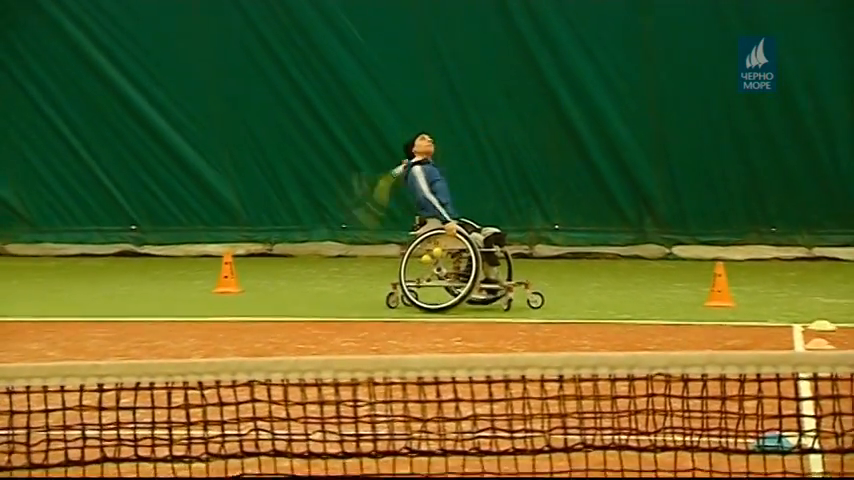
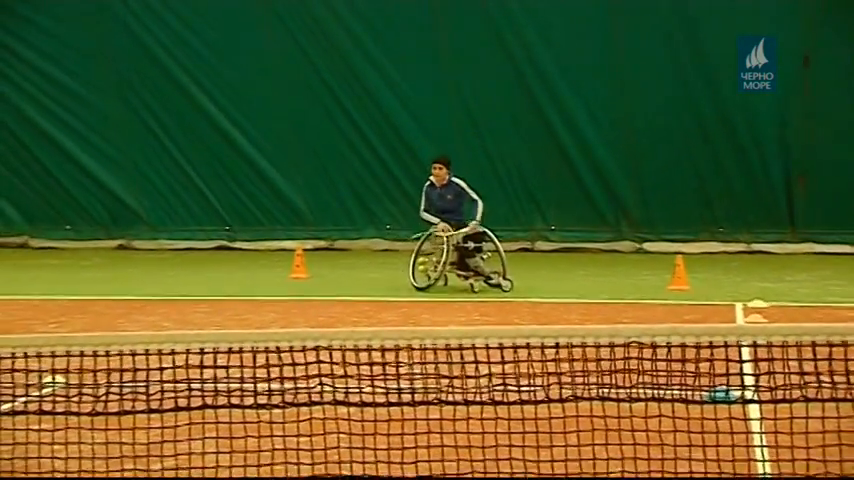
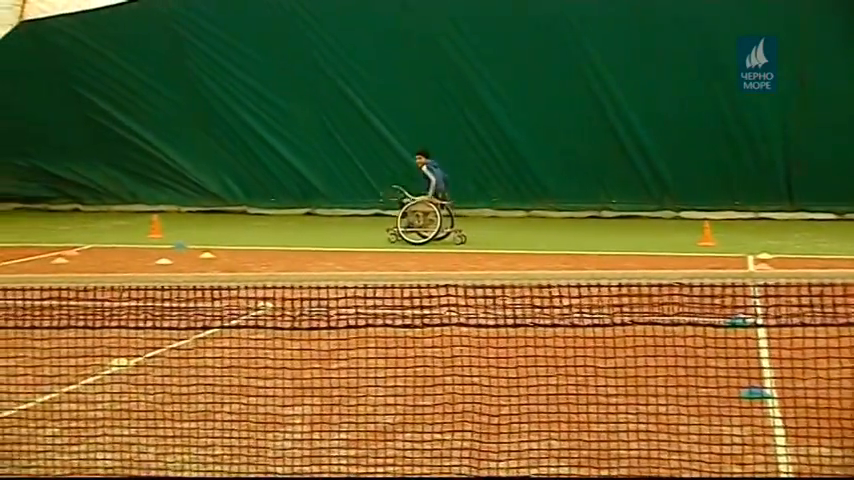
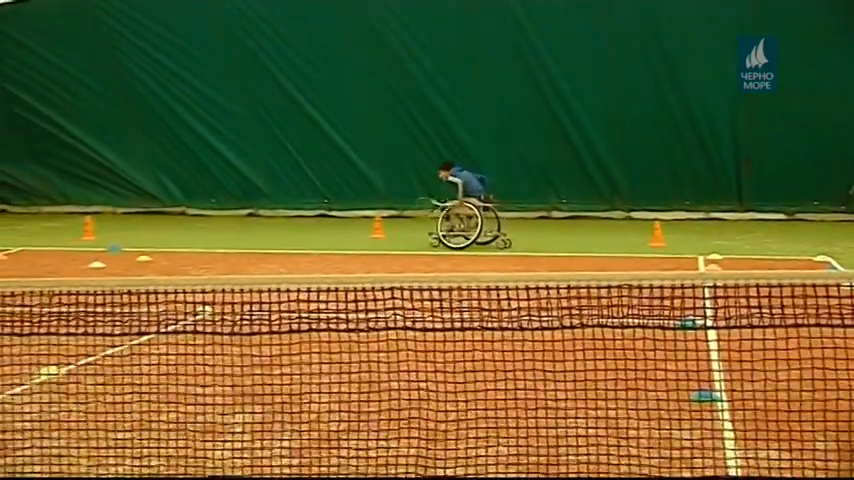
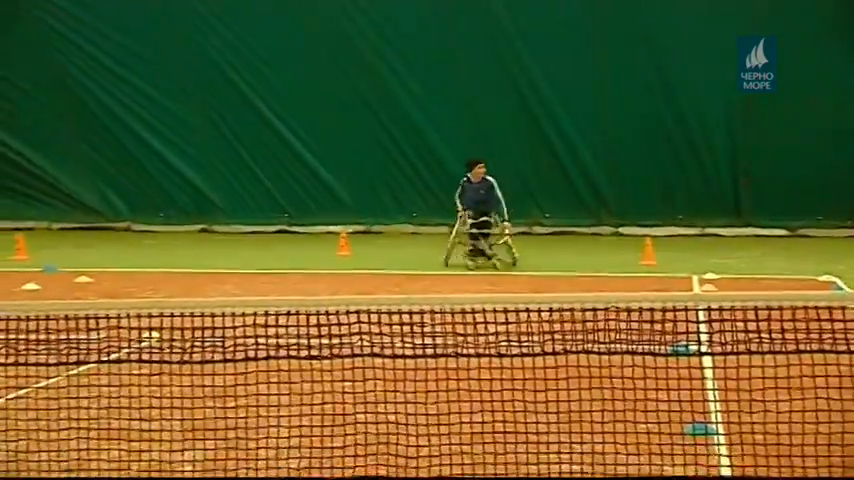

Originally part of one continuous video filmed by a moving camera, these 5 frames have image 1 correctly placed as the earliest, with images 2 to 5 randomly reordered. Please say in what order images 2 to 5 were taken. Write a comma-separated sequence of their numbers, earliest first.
2, 5, 4, 3
